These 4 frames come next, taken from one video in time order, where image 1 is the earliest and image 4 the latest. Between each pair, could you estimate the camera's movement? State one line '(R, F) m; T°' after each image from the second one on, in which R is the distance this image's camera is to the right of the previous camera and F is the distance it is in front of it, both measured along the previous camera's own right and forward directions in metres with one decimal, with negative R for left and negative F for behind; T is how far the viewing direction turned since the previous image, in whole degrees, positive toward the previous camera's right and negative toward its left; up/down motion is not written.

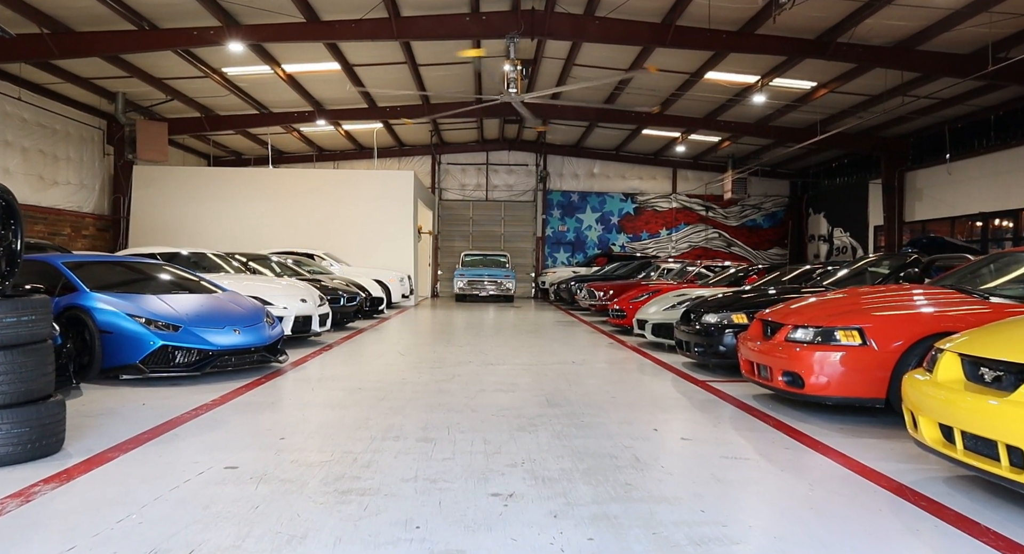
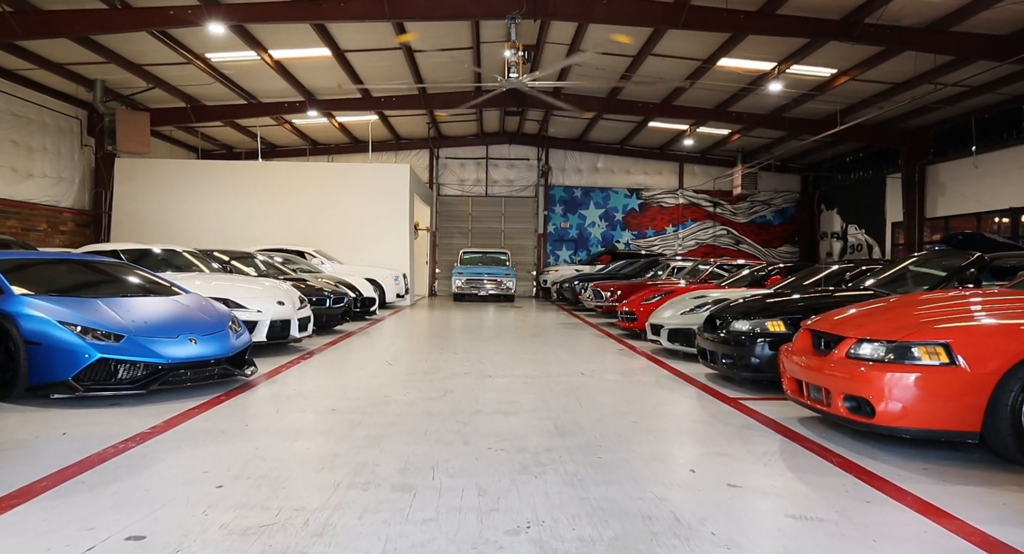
(0.0, +0.6) m; 0°
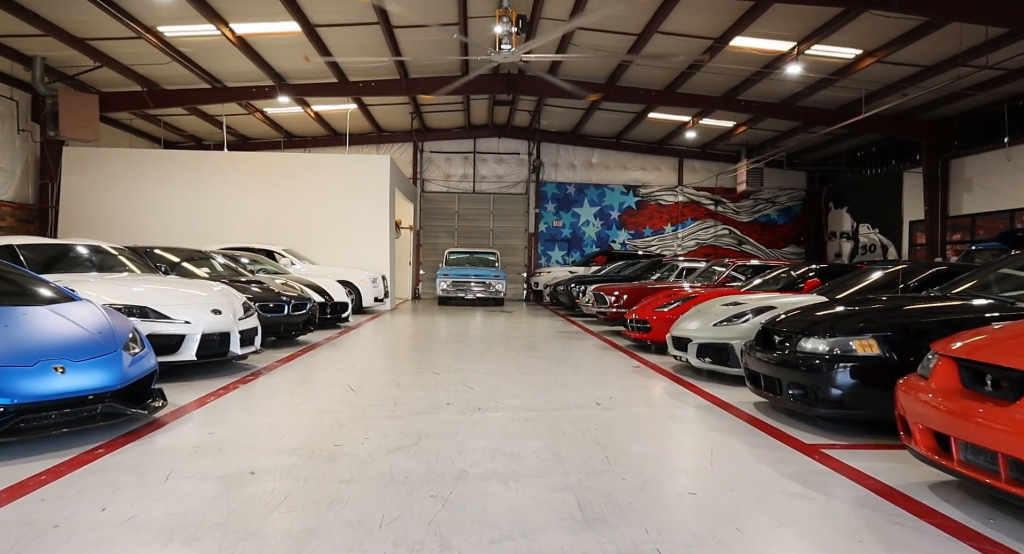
(-0.1, +1.1) m; +1°
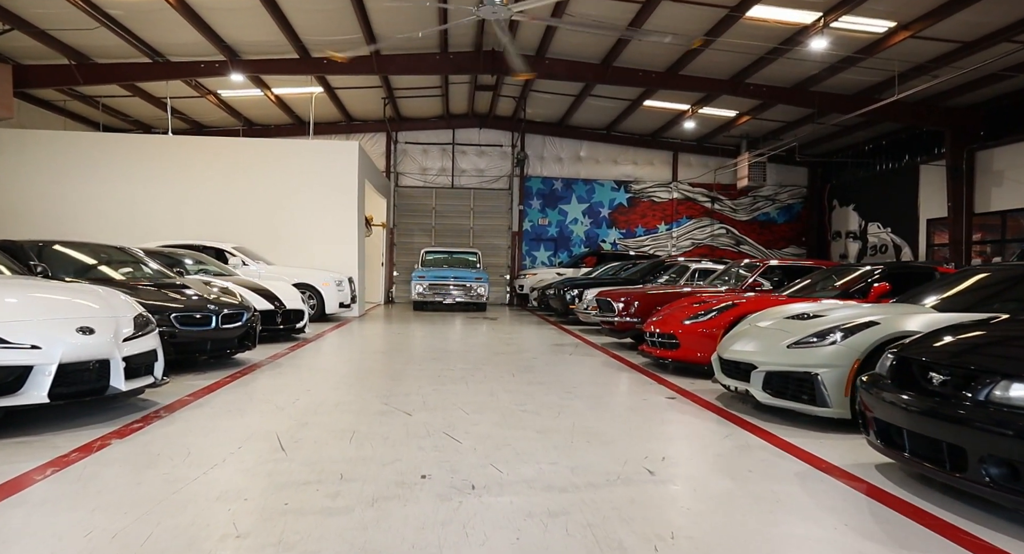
(-0.1, +1.3) m; +2°
